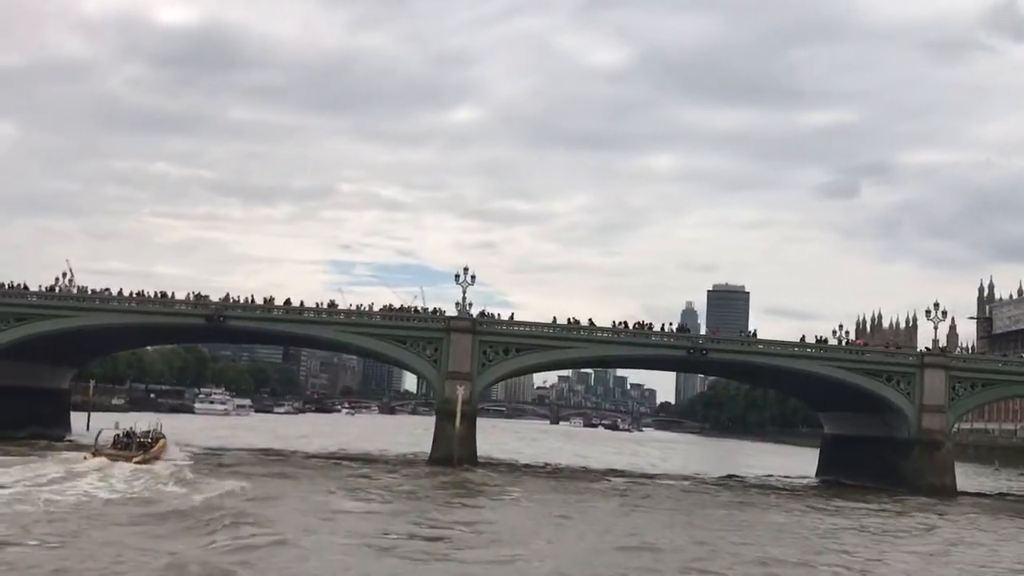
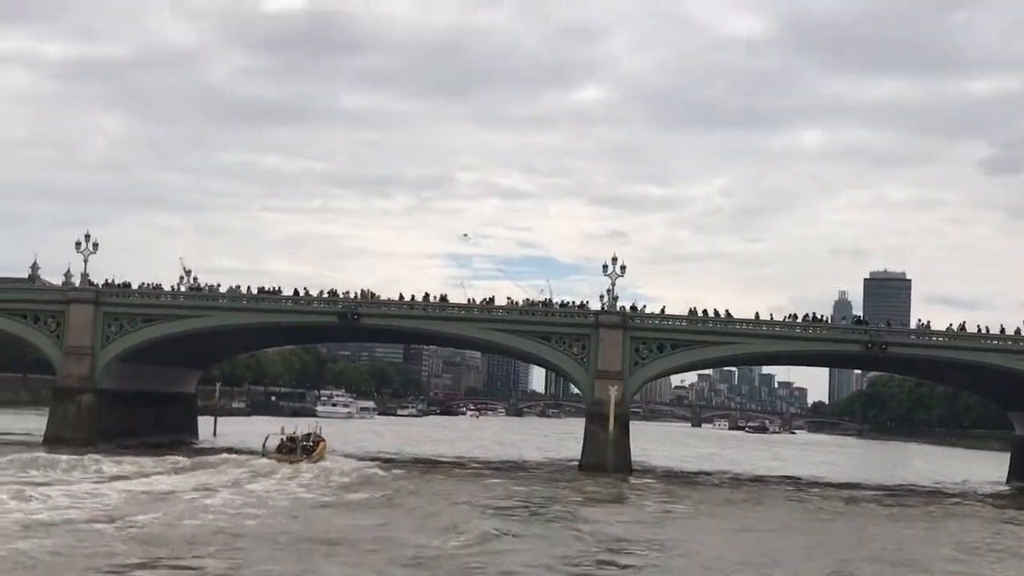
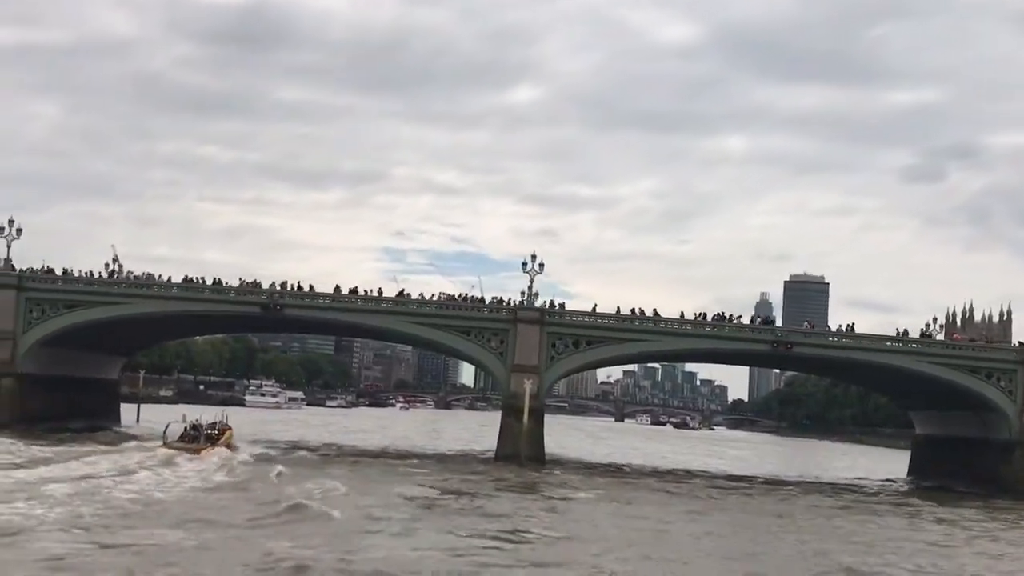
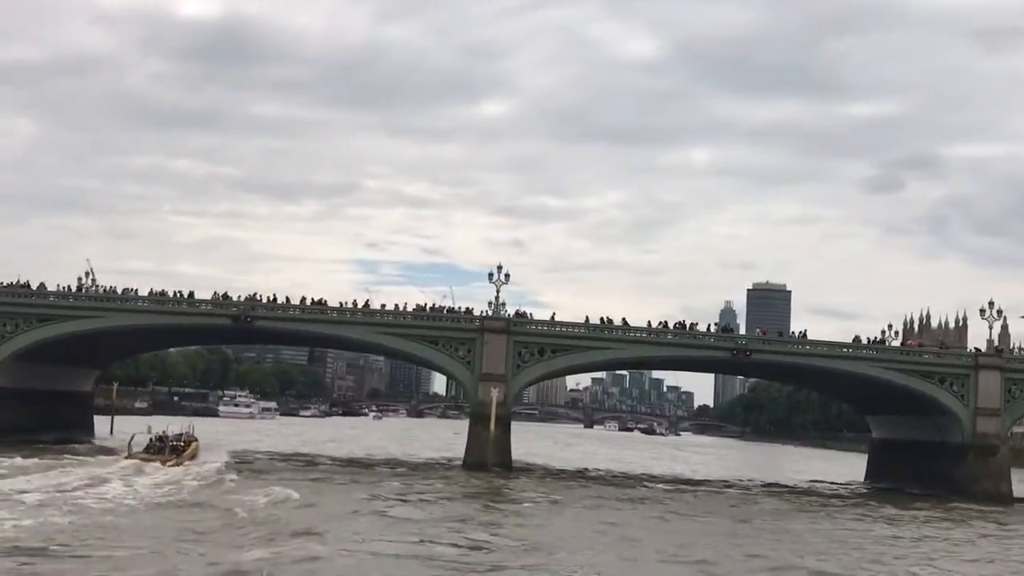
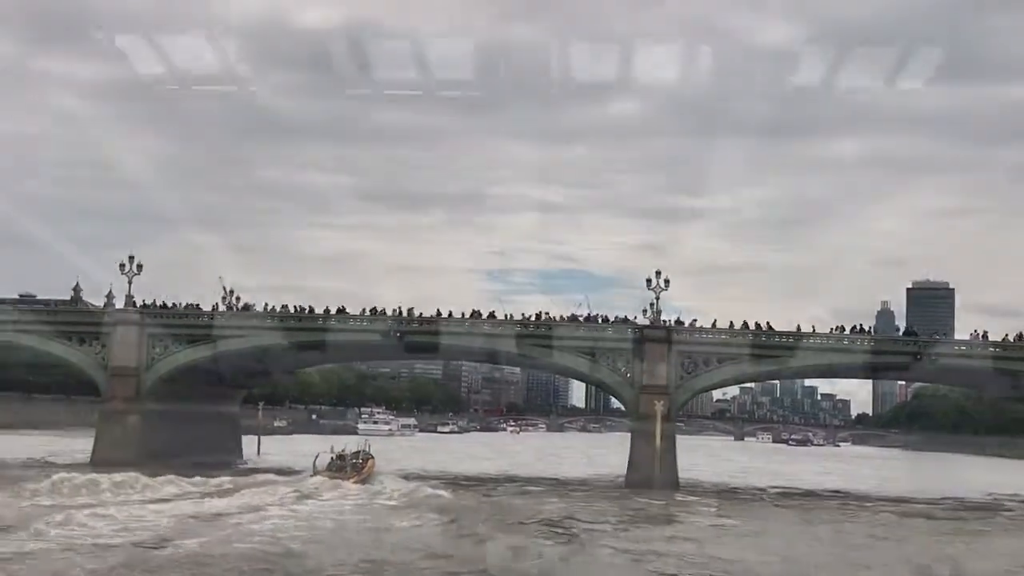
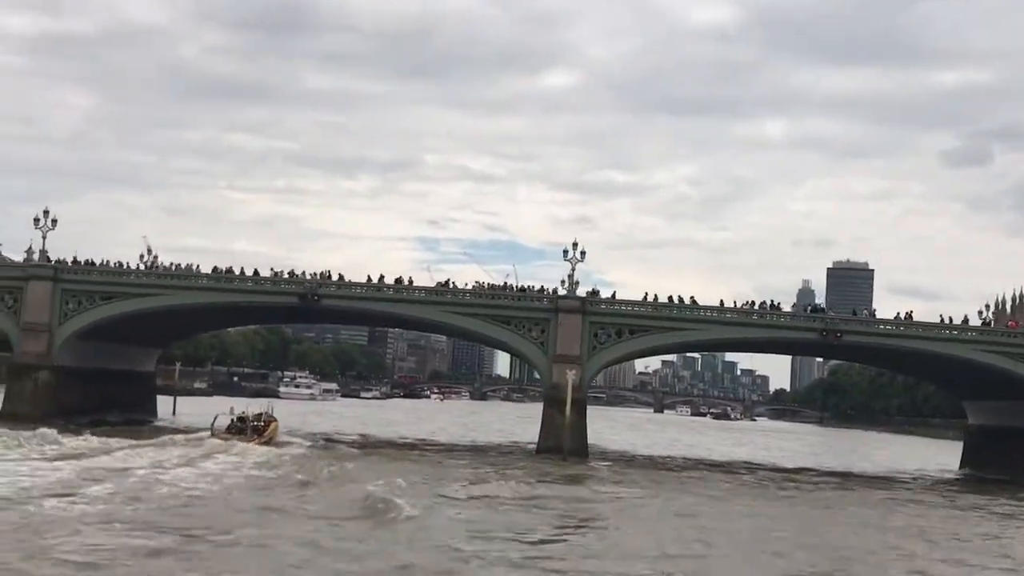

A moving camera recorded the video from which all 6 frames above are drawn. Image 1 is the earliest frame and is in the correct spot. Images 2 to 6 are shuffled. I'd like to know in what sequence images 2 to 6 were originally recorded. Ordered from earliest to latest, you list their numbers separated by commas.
4, 3, 6, 2, 5
